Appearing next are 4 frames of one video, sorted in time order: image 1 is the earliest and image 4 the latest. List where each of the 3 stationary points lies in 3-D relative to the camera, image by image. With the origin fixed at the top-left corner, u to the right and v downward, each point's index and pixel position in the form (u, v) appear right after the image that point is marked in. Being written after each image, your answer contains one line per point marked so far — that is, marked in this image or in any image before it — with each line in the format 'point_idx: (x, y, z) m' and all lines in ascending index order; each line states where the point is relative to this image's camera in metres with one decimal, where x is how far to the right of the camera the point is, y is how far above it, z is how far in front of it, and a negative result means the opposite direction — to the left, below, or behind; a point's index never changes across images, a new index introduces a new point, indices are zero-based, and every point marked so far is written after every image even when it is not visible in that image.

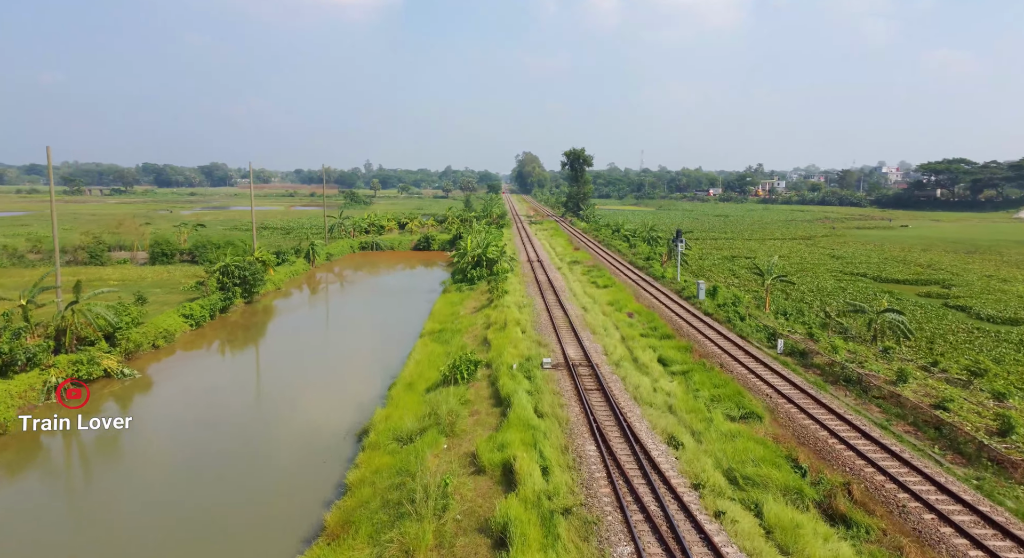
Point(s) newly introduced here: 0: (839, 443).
0: (+6.2, -3.2, +11.8) m
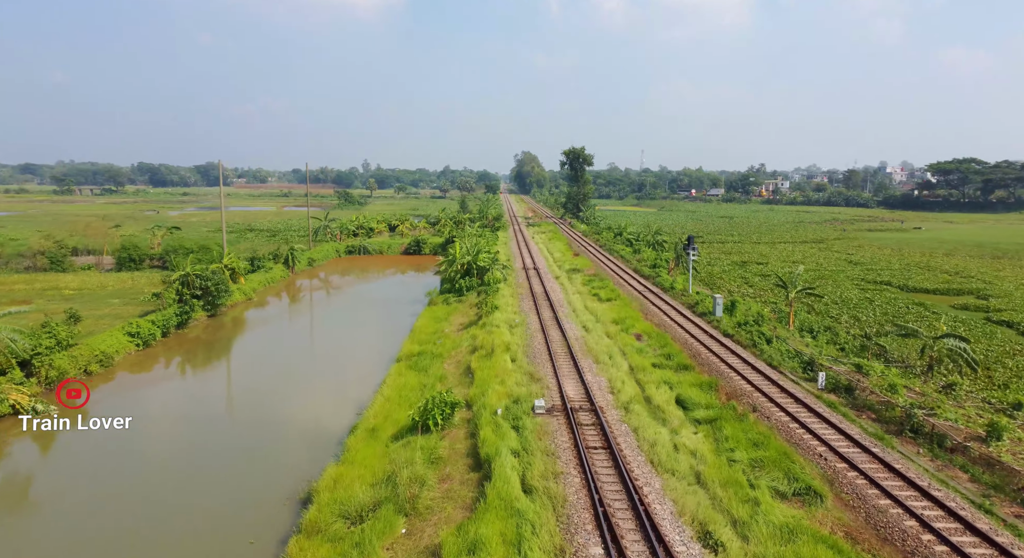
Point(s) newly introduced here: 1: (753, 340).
0: (+5.9, -3.6, +8.8) m
1: (+7.0, -1.8, +18.5) m
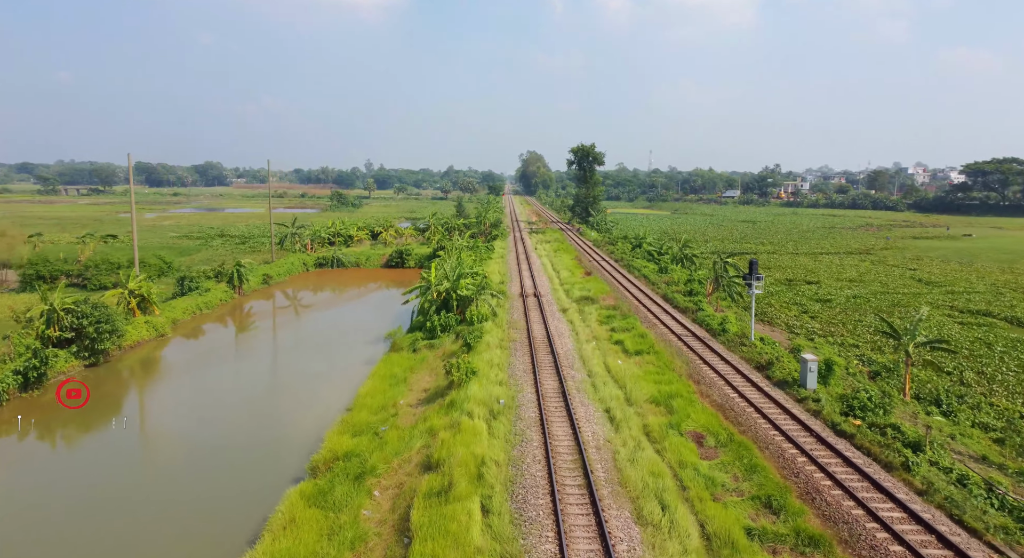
0: (+5.4, -4.8, +1.3) m
1: (+6.7, -2.9, +11.0) m
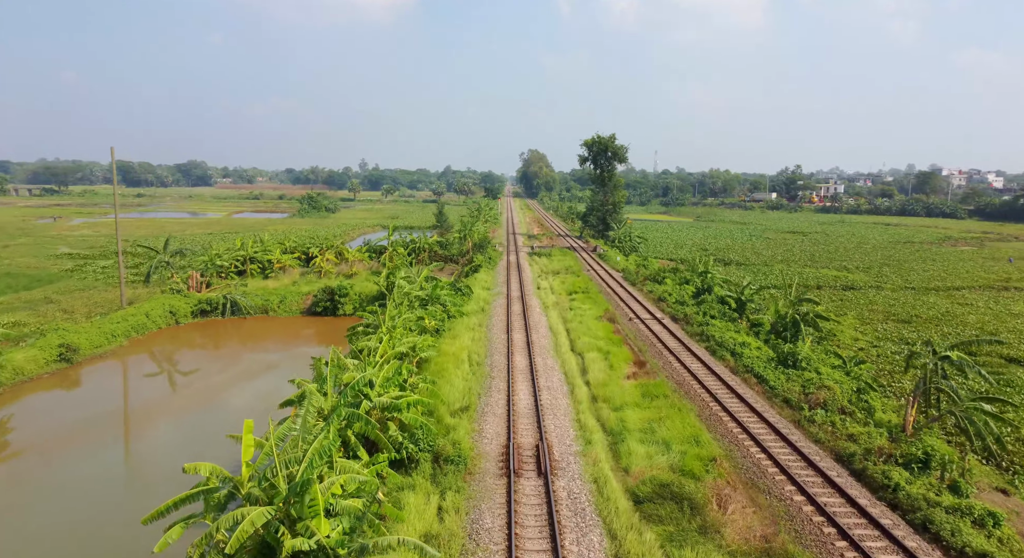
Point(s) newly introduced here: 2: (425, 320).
0: (+4.9, -7.2, -13.8) m
1: (+6.1, -5.4, -4.2) m
2: (-2.4, -1.1, +18.3) m
